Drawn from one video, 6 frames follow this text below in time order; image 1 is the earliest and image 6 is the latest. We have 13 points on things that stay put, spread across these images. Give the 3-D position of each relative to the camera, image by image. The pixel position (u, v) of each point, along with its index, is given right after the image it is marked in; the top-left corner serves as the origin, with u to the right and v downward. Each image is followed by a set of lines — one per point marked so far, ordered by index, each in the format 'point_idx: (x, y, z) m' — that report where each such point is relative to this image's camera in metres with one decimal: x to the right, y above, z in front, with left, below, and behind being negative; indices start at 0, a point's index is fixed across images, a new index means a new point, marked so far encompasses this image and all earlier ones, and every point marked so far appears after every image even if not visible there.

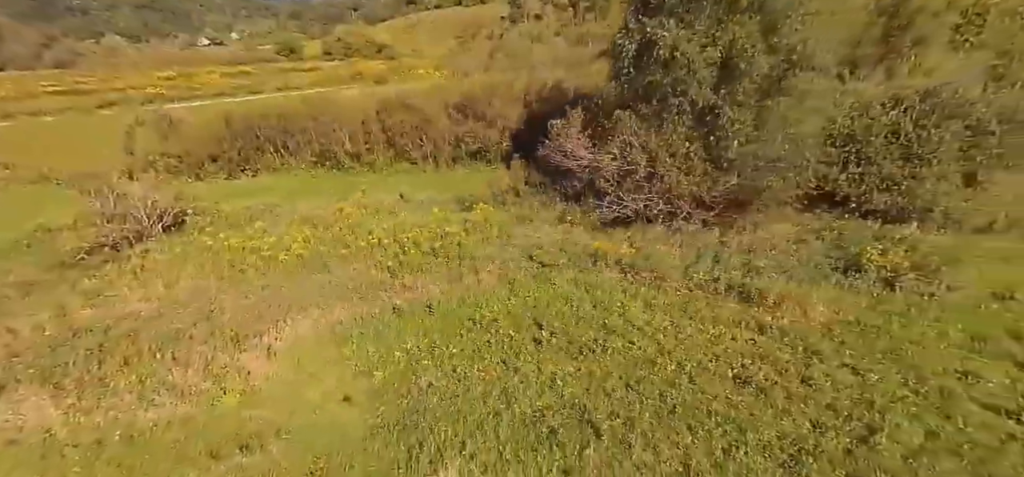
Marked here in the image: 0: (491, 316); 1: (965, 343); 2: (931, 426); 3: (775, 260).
0: (-0.4, -1.5, +10.1) m
1: (+7.9, -1.8, +8.8) m
2: (+5.8, -2.6, +7.0) m
3: (+6.1, -0.5, +11.5) m
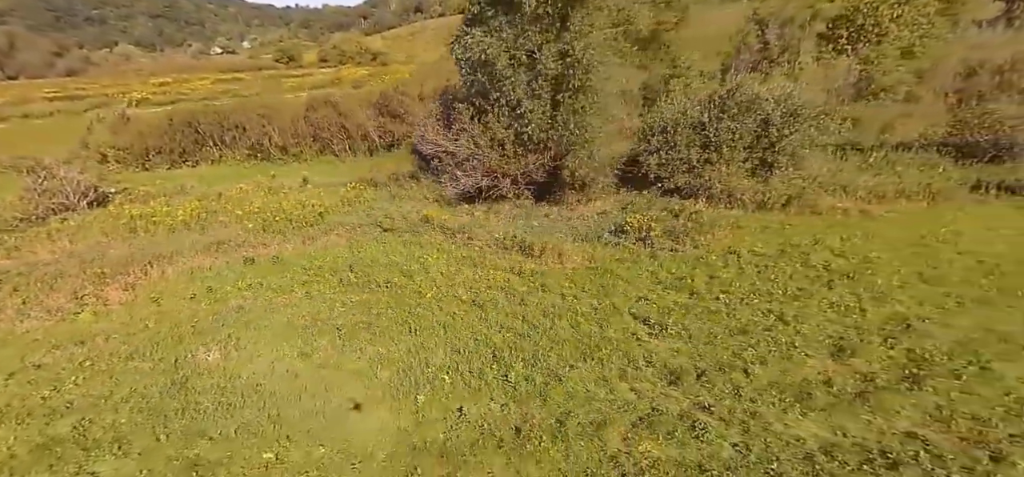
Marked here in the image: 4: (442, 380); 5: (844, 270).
0: (-4.9, -0.6, +12.6) m
1: (+3.5, -0.9, +11.2) m
2: (+1.3, -1.7, +9.4) m
3: (+1.6, +0.3, +14.0) m
4: (-1.2, -2.3, +8.2) m
5: (+7.7, -0.7, +11.5) m
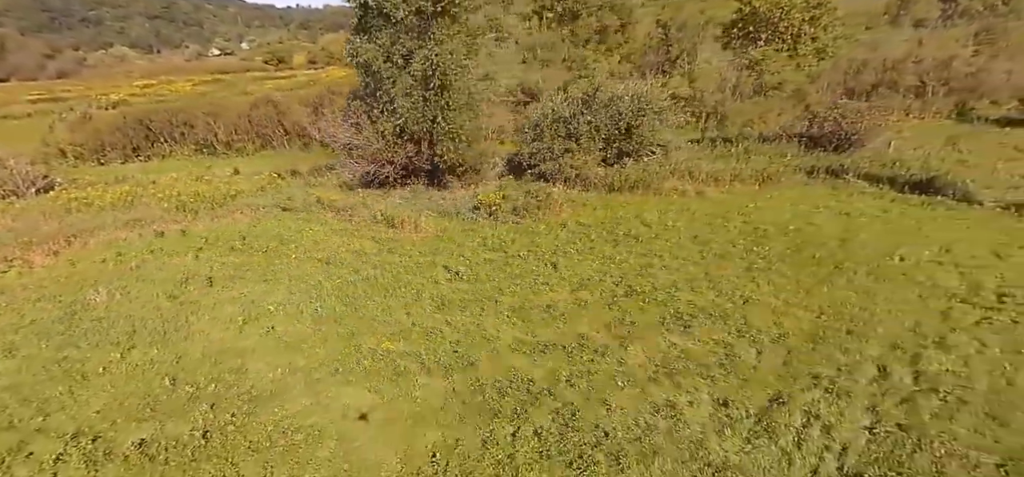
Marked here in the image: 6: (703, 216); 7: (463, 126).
0: (-9.0, +0.1, +15.2) m
1: (-0.6, -0.1, +13.8) m
2: (-2.8, -0.9, +12.0) m
3: (-2.5, +1.1, +16.6) m
4: (-5.2, -1.5, +10.7) m
5: (+3.6, +0.1, +14.1) m
6: (+5.9, +0.6, +15.3) m
7: (-1.6, +3.8, +16.9) m
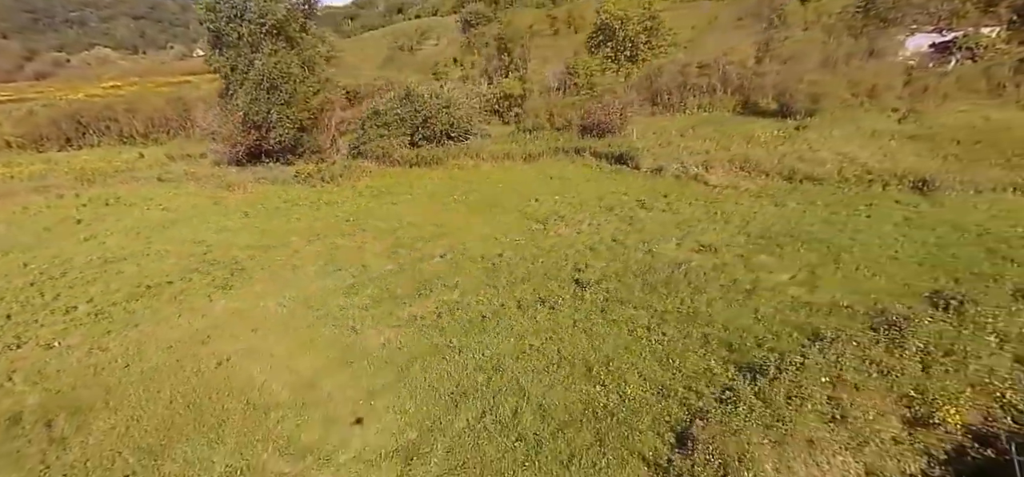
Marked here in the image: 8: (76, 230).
0: (-17.2, +1.7, +20.9) m
1: (-8.9, +1.6, +19.7) m
2: (-10.9, +0.8, +17.8) m
3: (-10.8, +2.8, +22.4) m
4: (-13.4, +0.1, +16.5) m
5: (-4.6, +1.8, +20.0) m
6: (-2.3, +2.4, +21.3) m
7: (-9.9, +5.5, +22.7) m
8: (-14.8, +0.3, +17.0) m
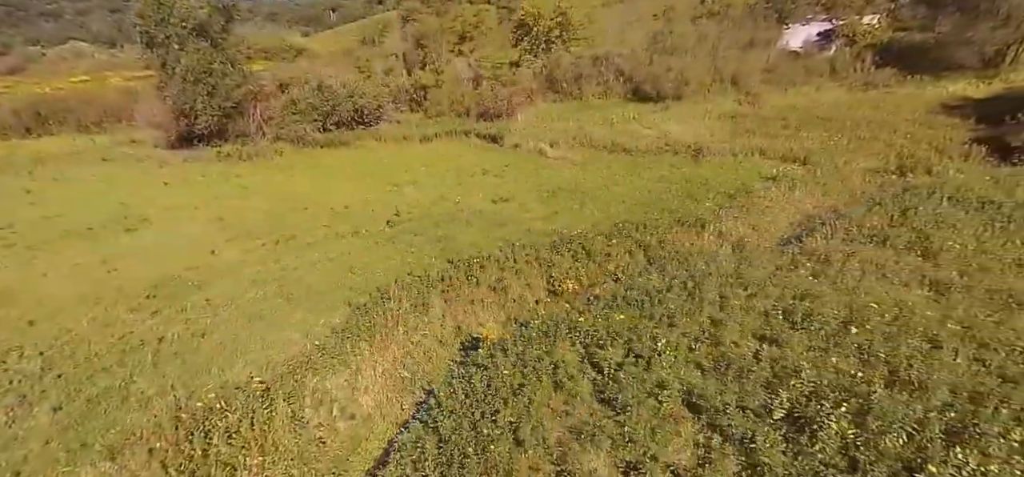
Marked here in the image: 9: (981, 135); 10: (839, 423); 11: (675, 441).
0: (-22.8, +3.1, +24.6) m
1: (-14.4, +3.1, +23.6) m
2: (-16.4, +2.2, +21.7) m
3: (-16.4, +4.3, +26.2) m
4: (-18.8, +1.5, +20.3) m
5: (-10.2, +3.4, +24.0) m
6: (-7.9, +4.0, +25.3) m
7: (-15.5, +7.0, +26.5) m
8: (-20.3, +1.6, +20.8) m
9: (+16.2, +3.6, +17.3) m
10: (+3.9, -2.2, +6.0) m
11: (+2.1, -2.5, +6.2) m
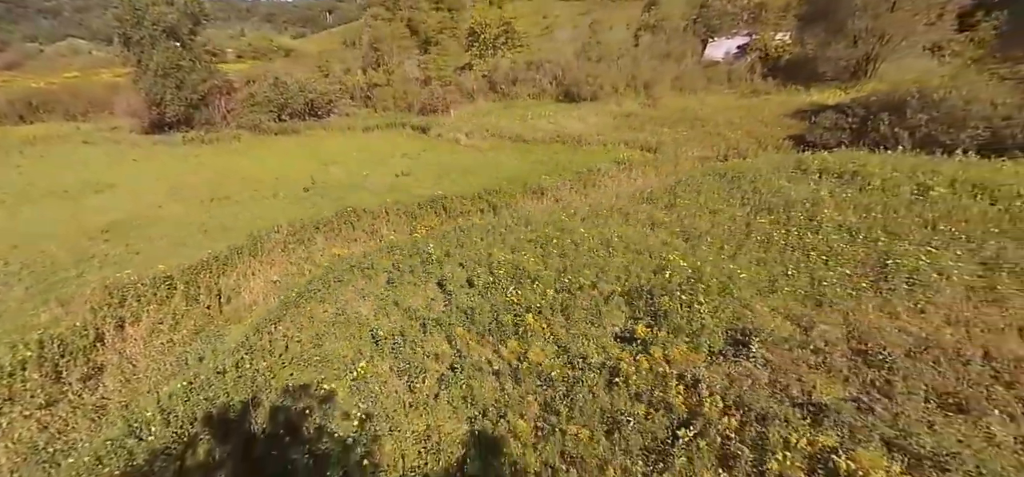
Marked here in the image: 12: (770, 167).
0: (-26.9, +4.8, +28.1) m
1: (-18.5, +4.6, +27.2) m
2: (-20.5, +3.8, +25.3) m
3: (-20.5, +5.8, +29.8) m
4: (-22.9, +3.1, +23.9) m
5: (-14.3, +4.8, +27.7) m
6: (-12.0, +5.4, +29.1) m
7: (-19.6, +8.5, +30.2) m
8: (-24.4, +3.3, +24.4) m
9: (+12.1, +4.5, +21.4) m
10: (-0.1, -0.9, +9.9) m
11: (-2.0, -1.2, +10.1) m
12: (+8.6, +2.4, +16.7) m
